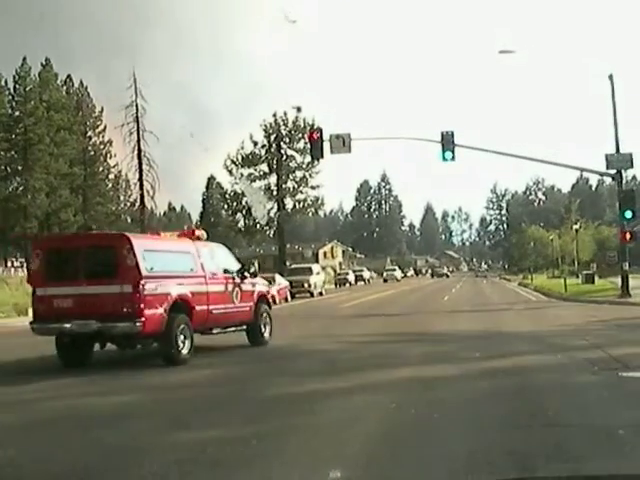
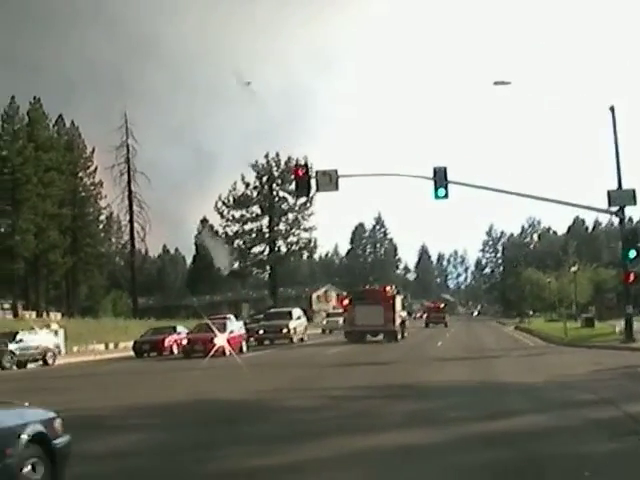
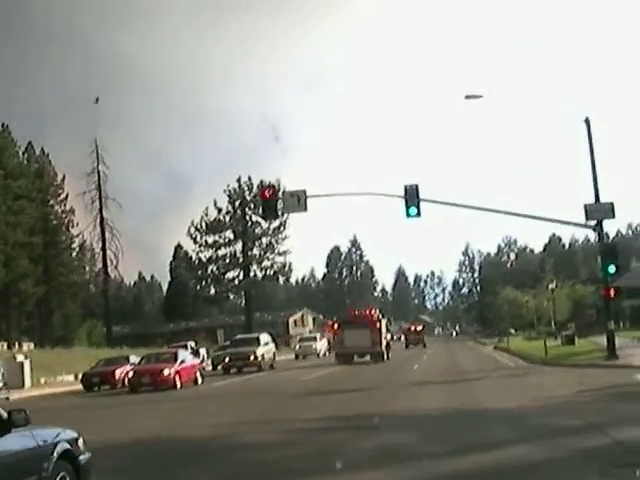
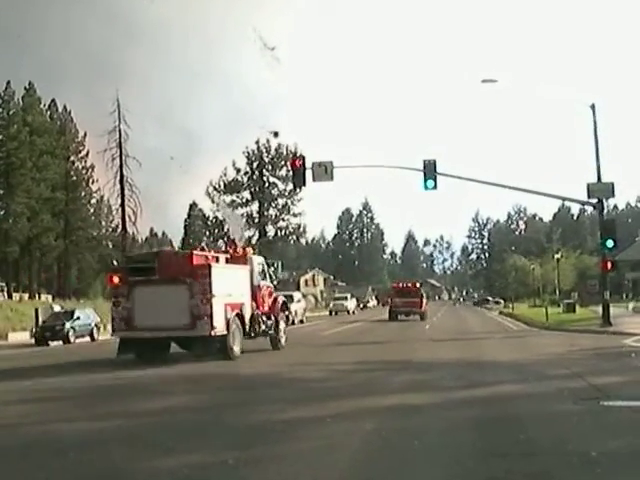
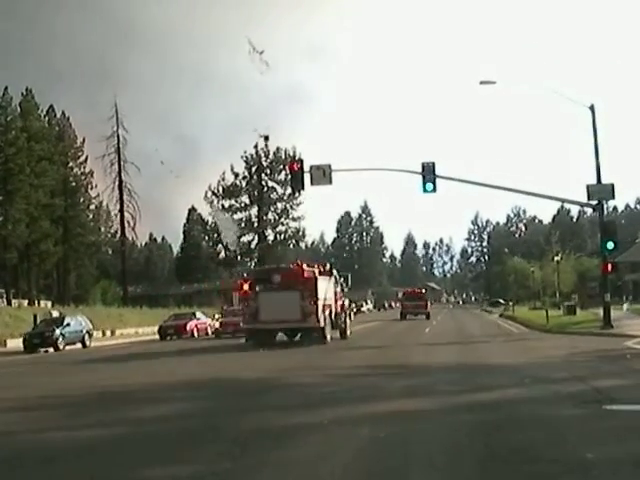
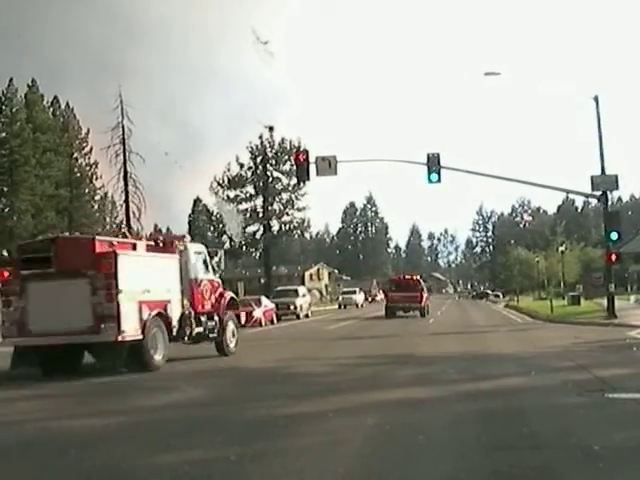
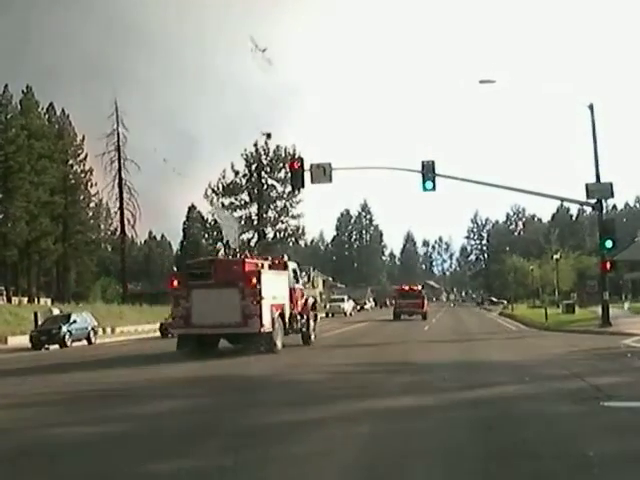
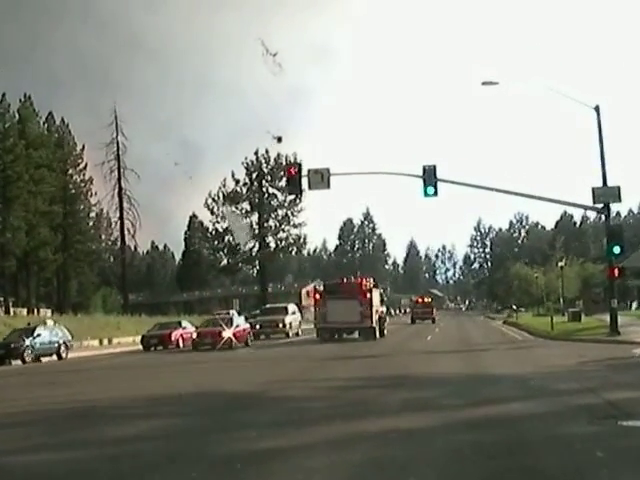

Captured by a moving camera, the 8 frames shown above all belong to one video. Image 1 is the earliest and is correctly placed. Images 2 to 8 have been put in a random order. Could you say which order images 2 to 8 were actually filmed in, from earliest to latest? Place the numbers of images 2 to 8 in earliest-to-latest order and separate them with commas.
6, 4, 7, 5, 8, 2, 3
